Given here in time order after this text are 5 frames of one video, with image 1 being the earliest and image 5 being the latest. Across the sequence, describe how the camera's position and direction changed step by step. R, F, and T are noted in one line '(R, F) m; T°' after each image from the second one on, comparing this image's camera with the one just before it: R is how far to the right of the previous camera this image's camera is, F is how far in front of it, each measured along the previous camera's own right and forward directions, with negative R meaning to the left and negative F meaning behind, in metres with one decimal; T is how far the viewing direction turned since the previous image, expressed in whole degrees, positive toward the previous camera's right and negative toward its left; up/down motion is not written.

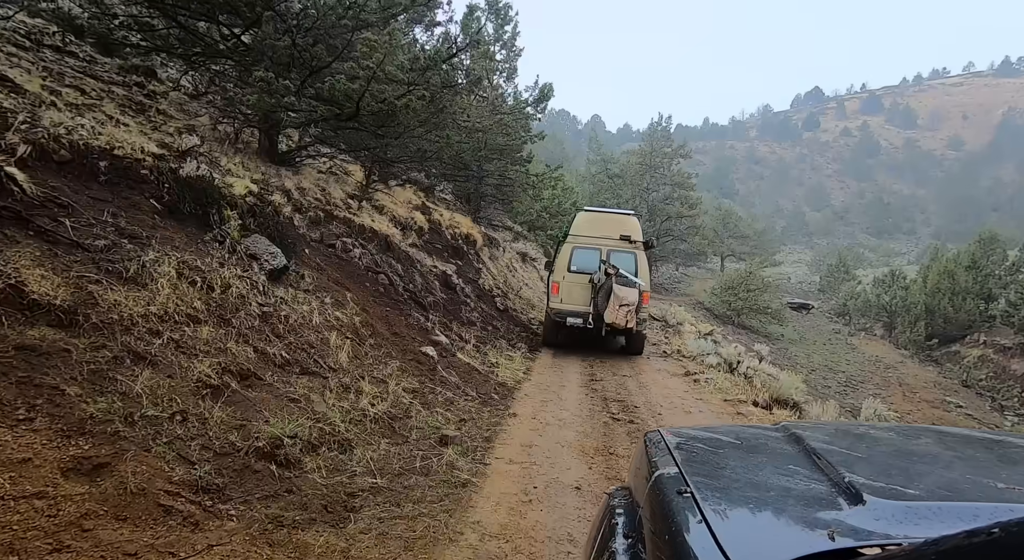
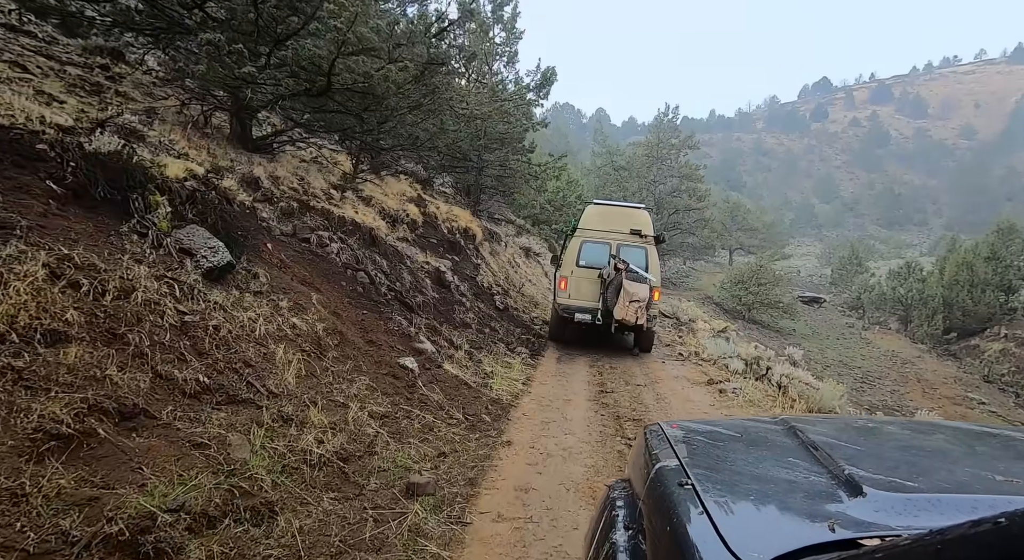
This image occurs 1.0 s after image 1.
(+0.1, +0.8) m; -1°
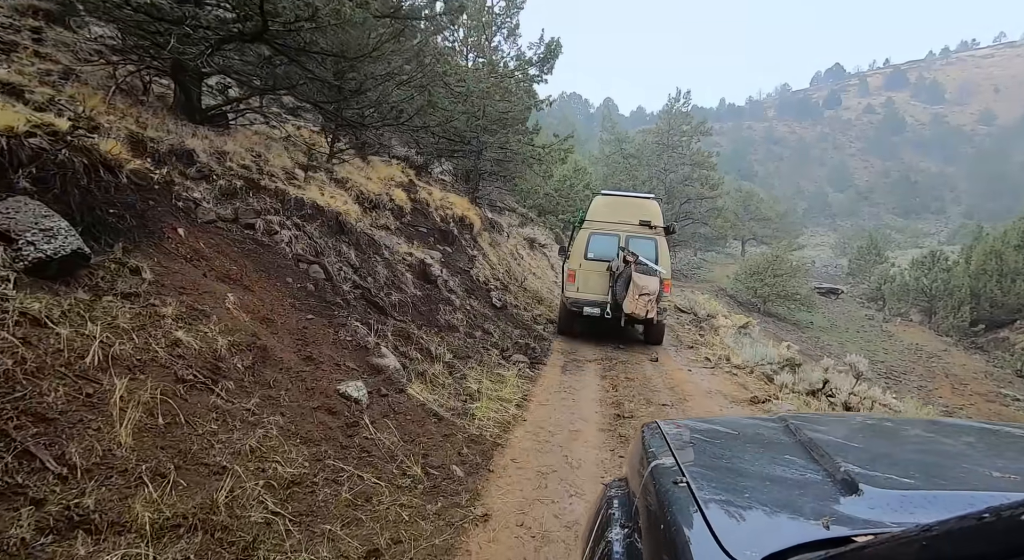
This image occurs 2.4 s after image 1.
(+0.1, +1.2) m; -1°
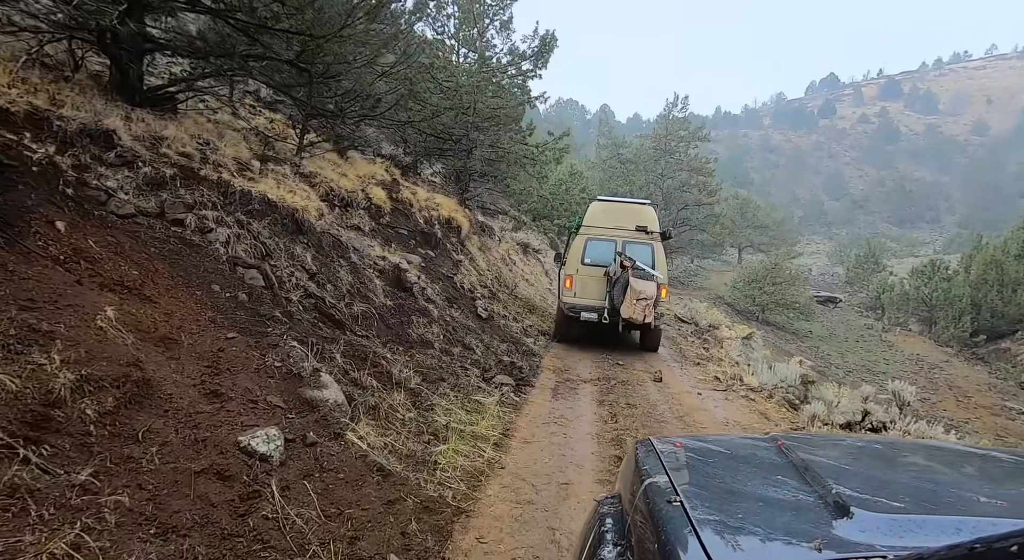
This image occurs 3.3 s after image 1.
(+0.1, +0.8) m; 0°
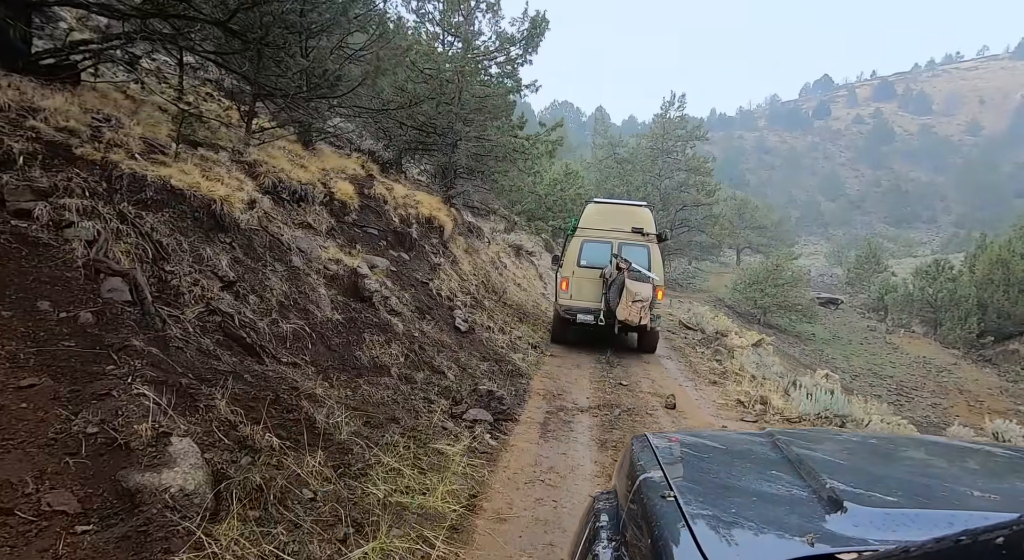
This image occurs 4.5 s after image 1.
(+0.1, +1.1) m; 0°
